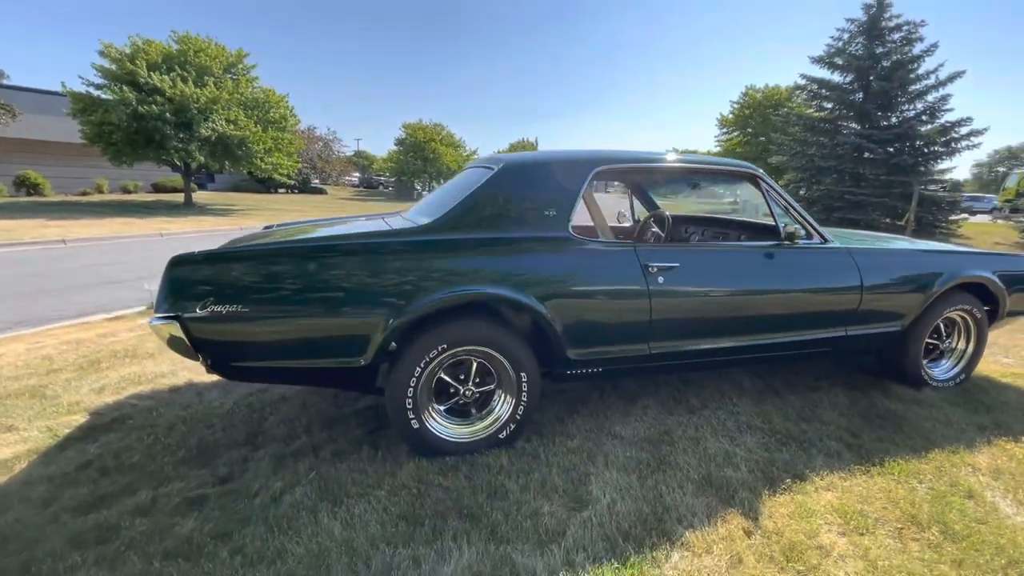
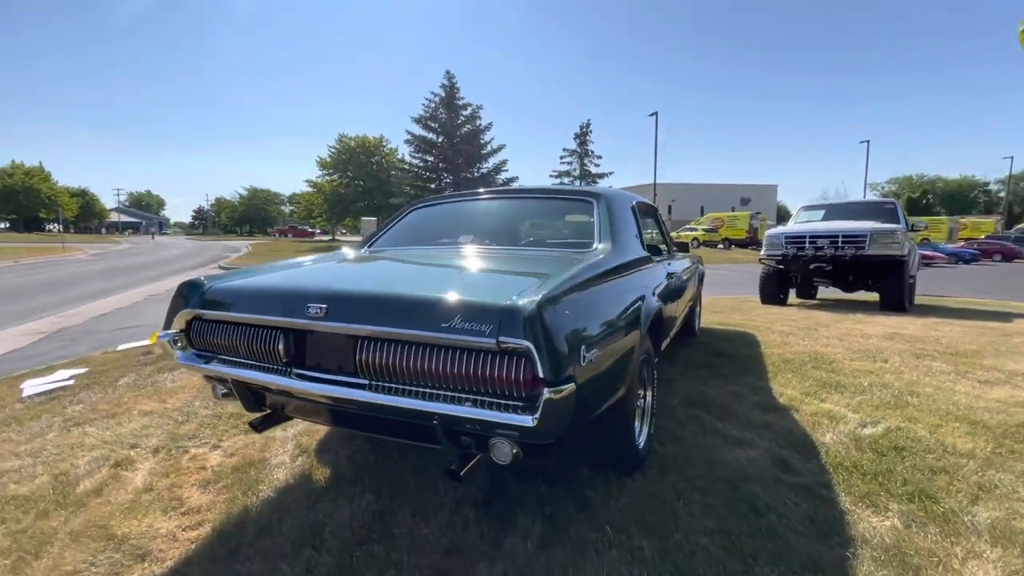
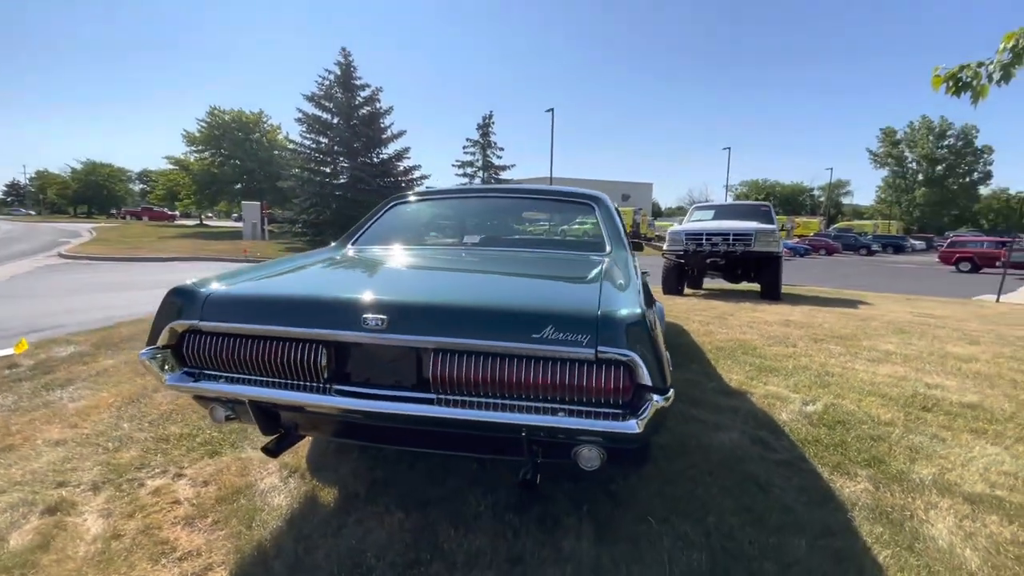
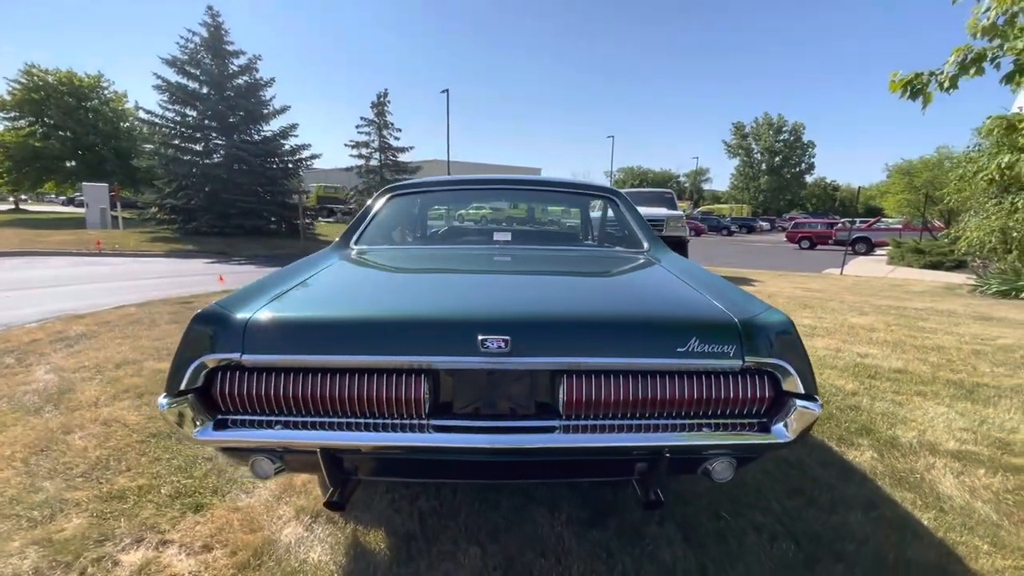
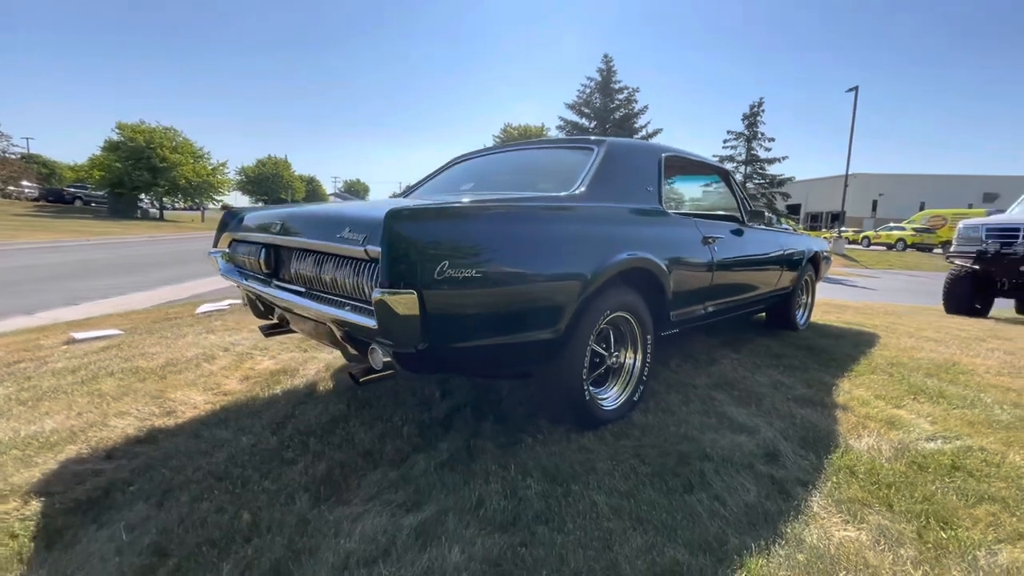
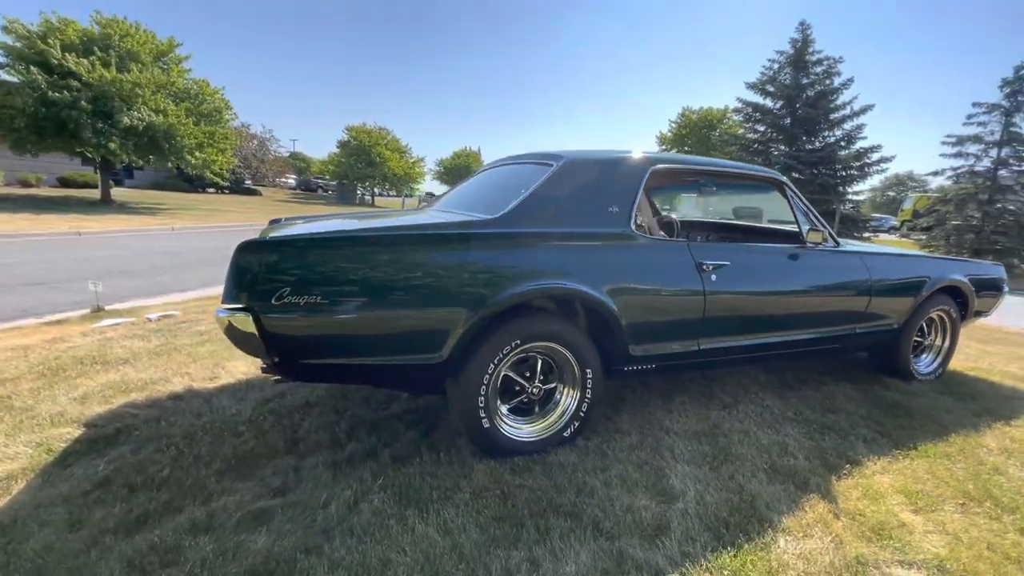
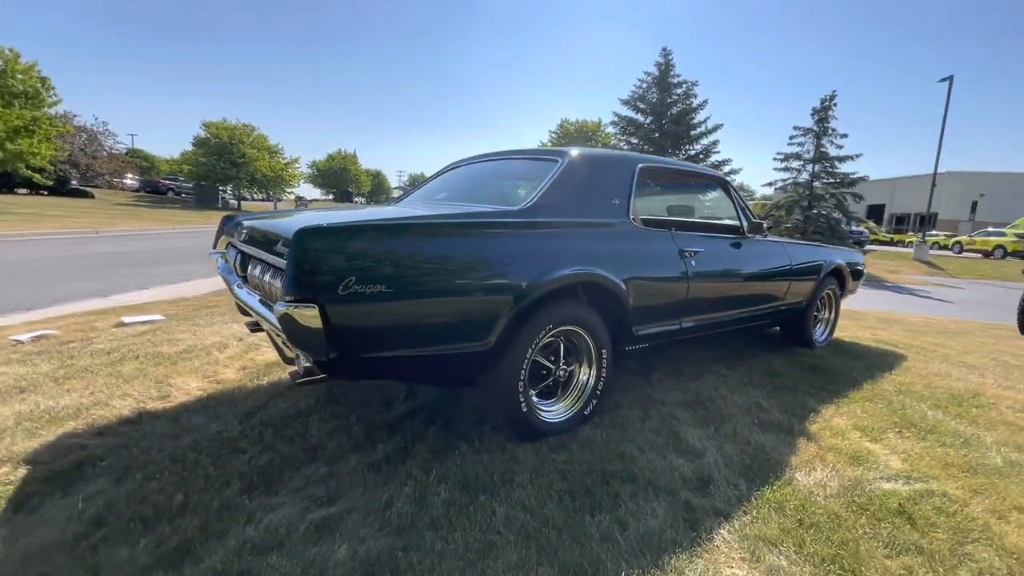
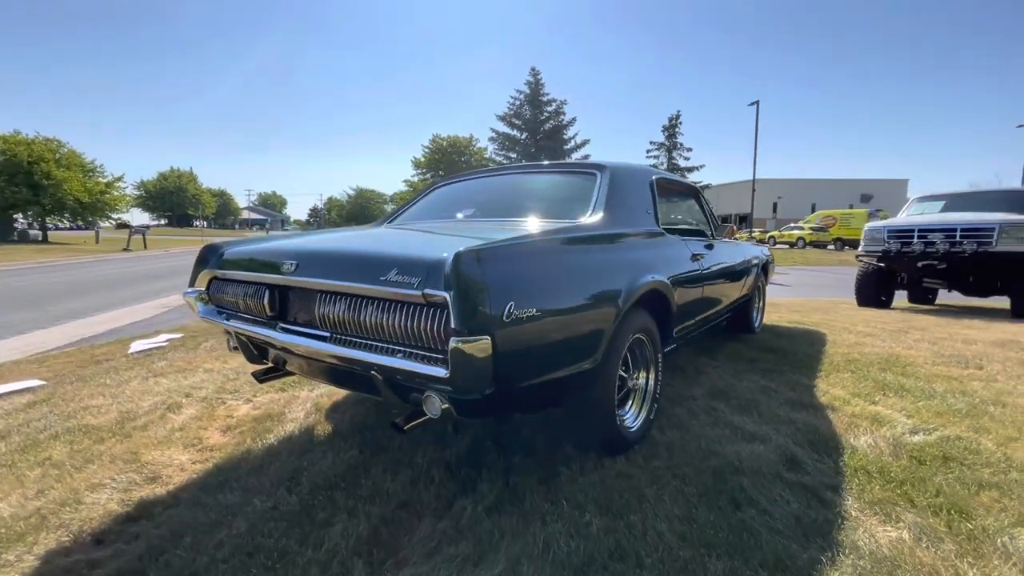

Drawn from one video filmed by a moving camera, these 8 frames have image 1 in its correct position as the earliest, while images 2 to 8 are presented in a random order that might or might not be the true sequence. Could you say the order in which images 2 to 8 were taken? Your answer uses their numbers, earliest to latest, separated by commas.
6, 7, 5, 8, 2, 3, 4
